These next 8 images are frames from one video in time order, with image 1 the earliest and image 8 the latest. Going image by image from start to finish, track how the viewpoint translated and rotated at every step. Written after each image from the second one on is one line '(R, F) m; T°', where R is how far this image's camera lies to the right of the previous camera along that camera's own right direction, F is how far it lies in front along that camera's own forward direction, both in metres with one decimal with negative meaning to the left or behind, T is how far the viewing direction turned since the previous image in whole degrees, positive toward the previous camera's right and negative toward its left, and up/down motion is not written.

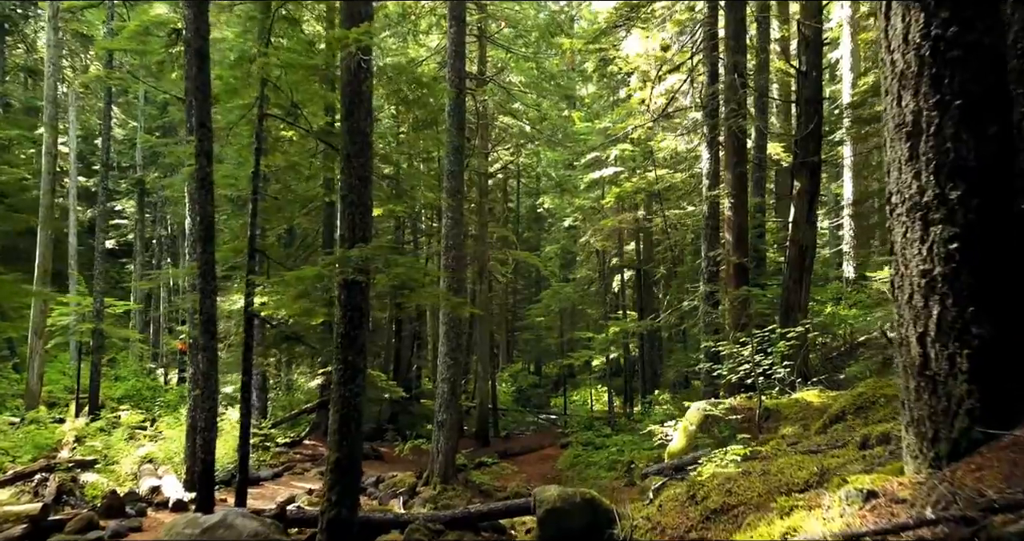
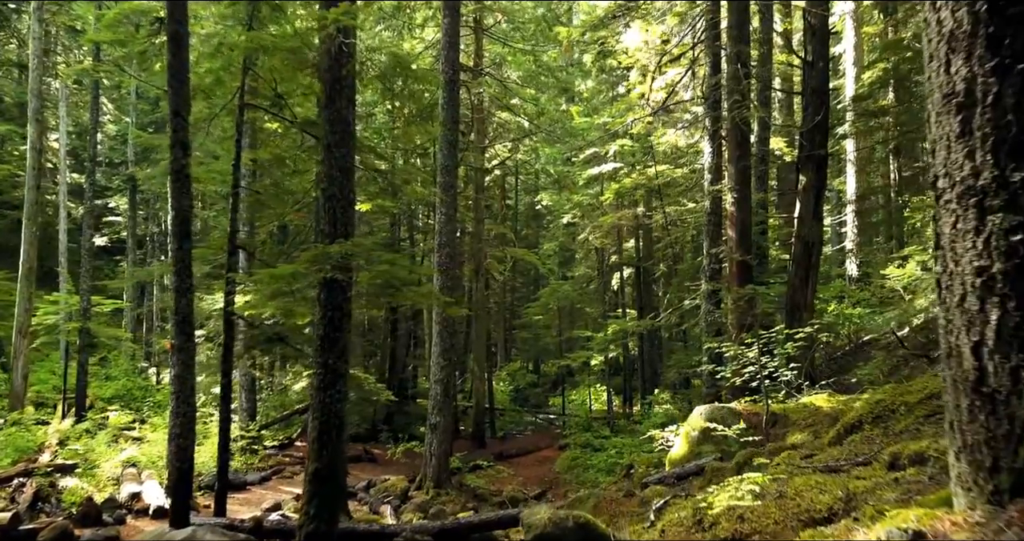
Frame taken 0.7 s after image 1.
(+0.1, +0.4) m; 0°
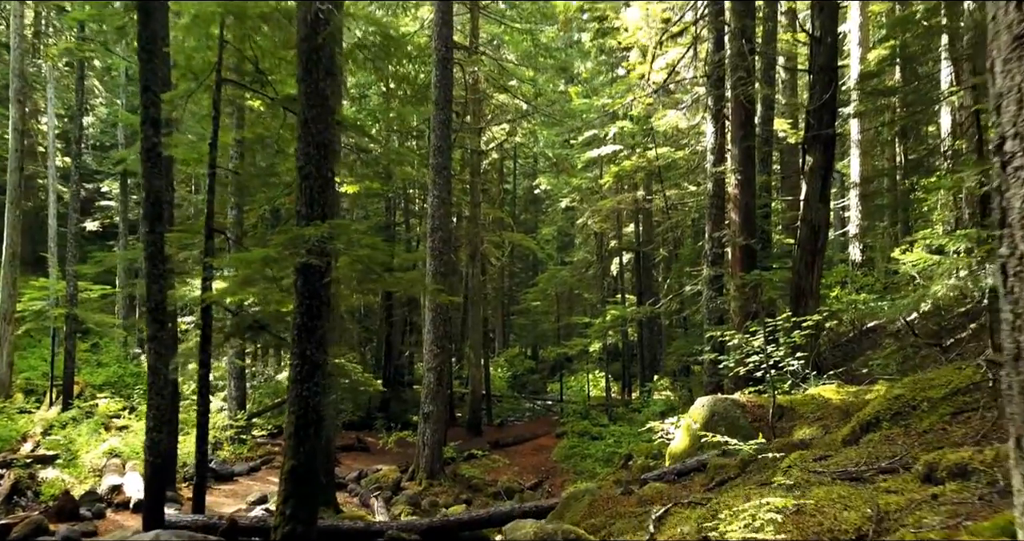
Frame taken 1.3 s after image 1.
(+0.1, +0.4) m; 0°
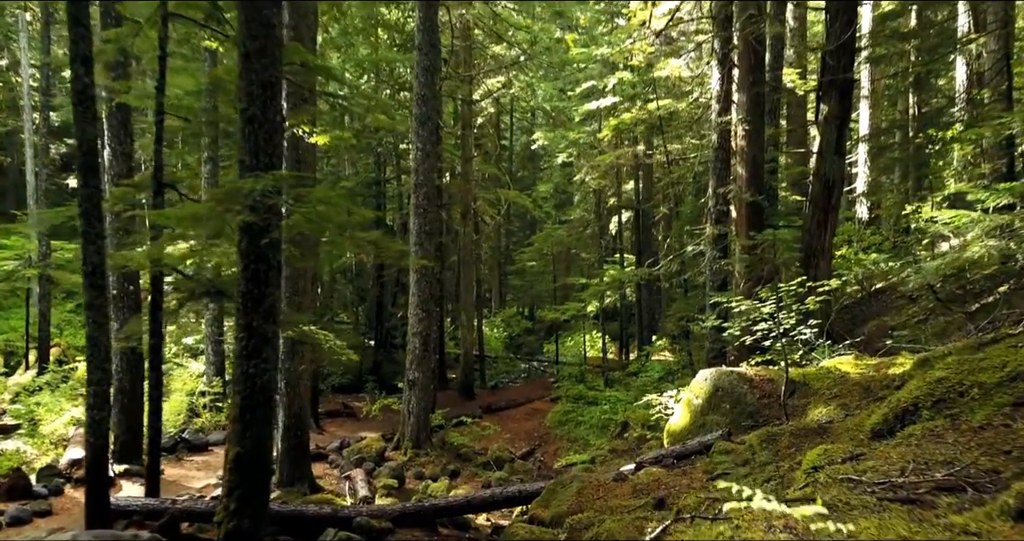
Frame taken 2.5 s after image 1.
(+0.2, +0.8) m; 0°
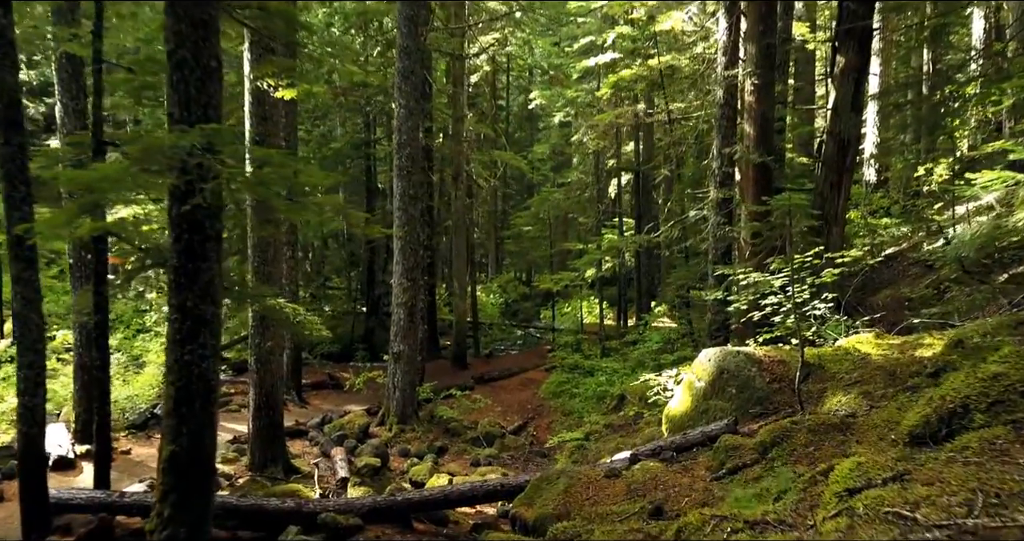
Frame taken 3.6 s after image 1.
(+0.1, +0.7) m; 0°
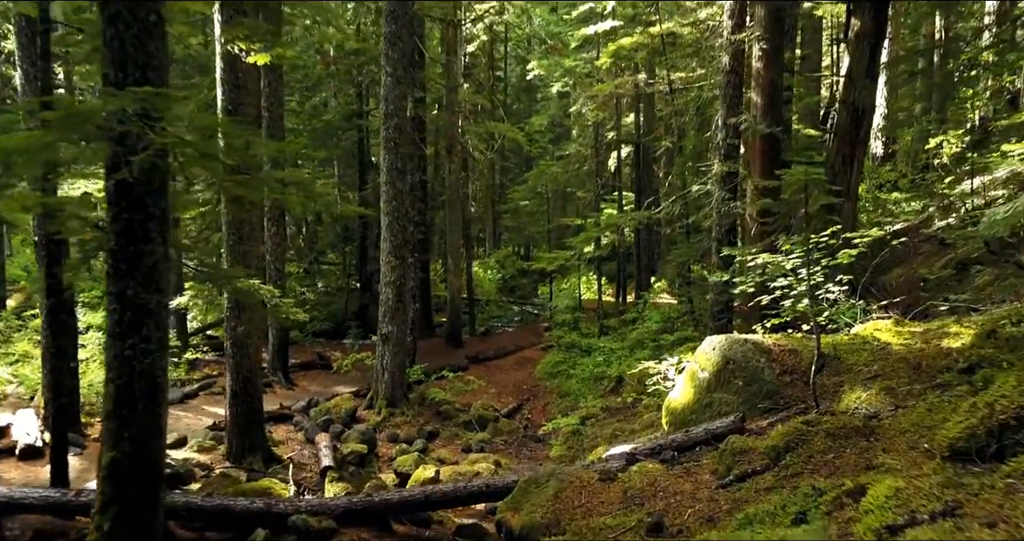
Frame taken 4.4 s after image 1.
(+0.1, +0.5) m; 0°
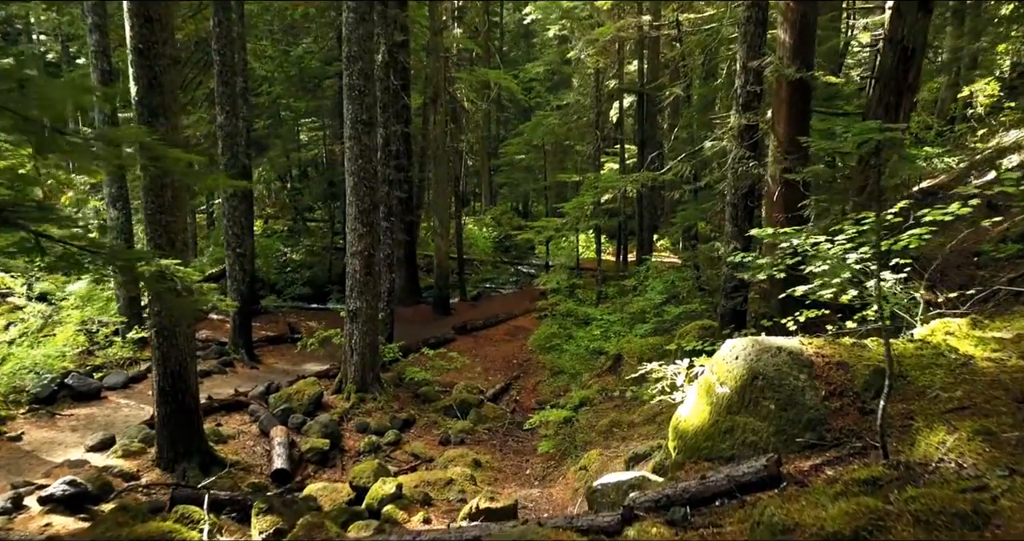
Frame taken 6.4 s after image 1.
(+0.2, +1.3) m; 0°
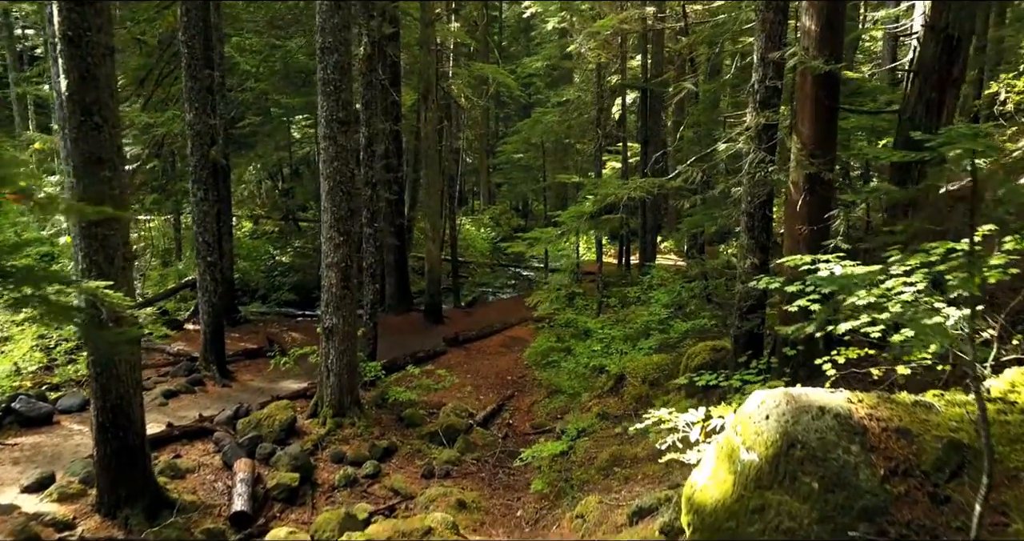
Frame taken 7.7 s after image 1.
(+0.1, +0.9) m; 0°
